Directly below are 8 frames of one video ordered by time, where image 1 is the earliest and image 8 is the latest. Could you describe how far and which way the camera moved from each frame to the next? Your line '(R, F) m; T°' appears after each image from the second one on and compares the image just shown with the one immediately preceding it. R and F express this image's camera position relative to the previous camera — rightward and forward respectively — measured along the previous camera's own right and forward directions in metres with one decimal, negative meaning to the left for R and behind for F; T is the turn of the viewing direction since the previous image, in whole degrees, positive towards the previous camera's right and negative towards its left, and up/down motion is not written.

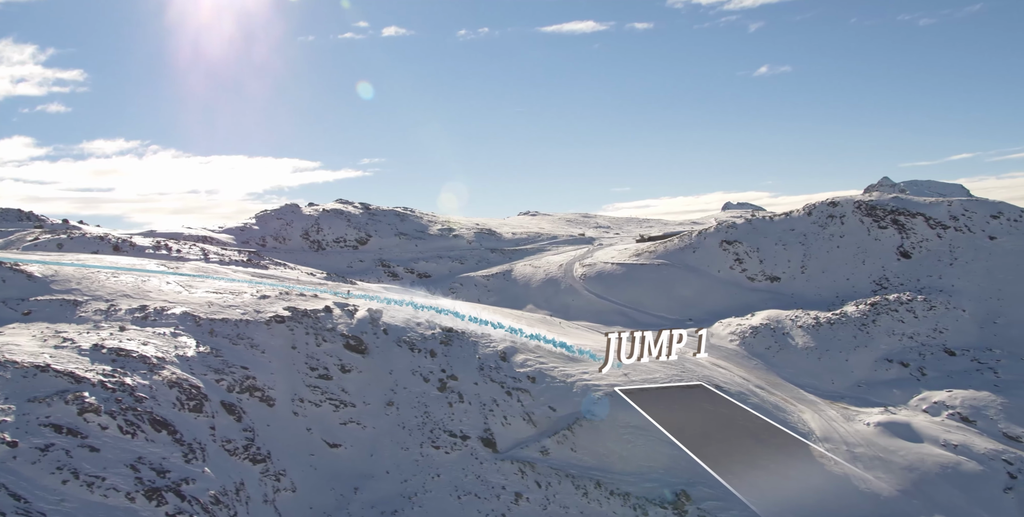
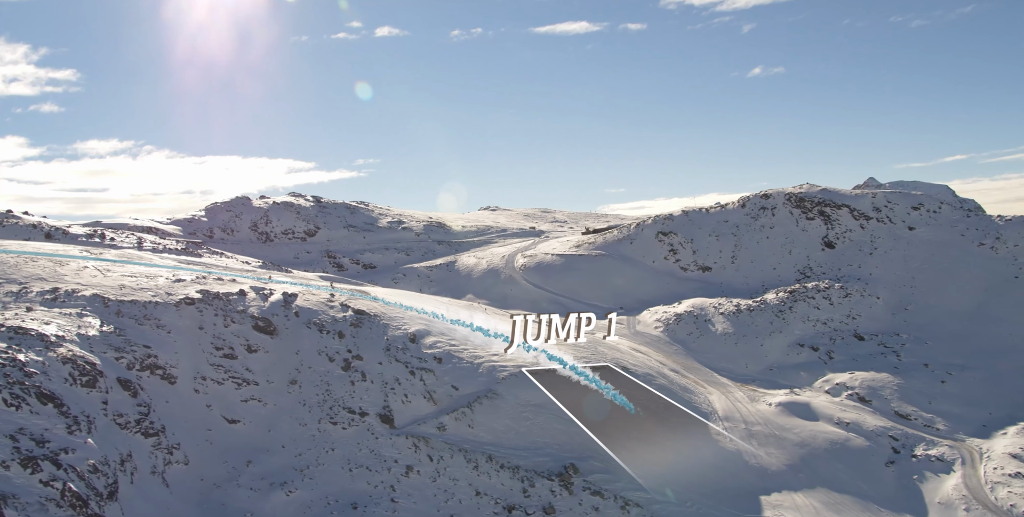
(+4.1, -1.1) m; +1°
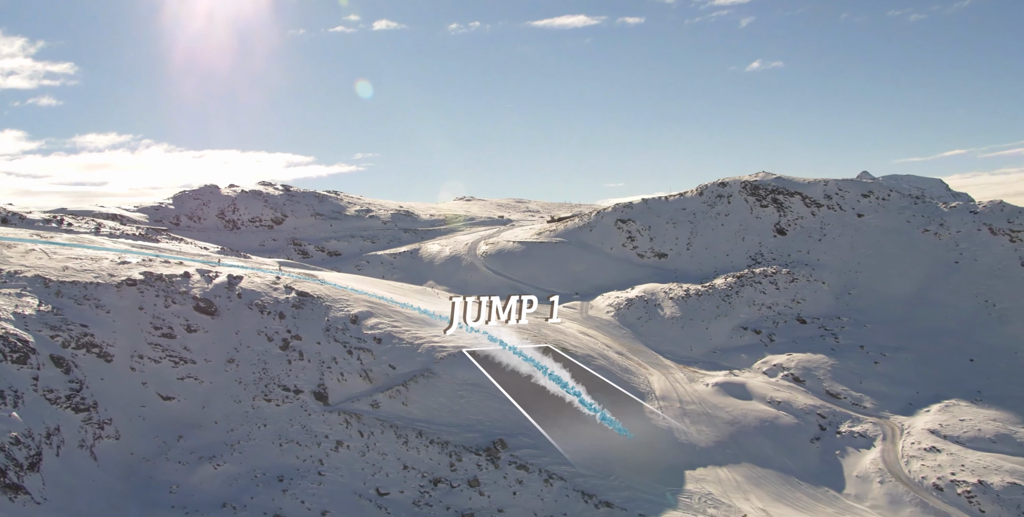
(+2.9, -0.8) m; +1°
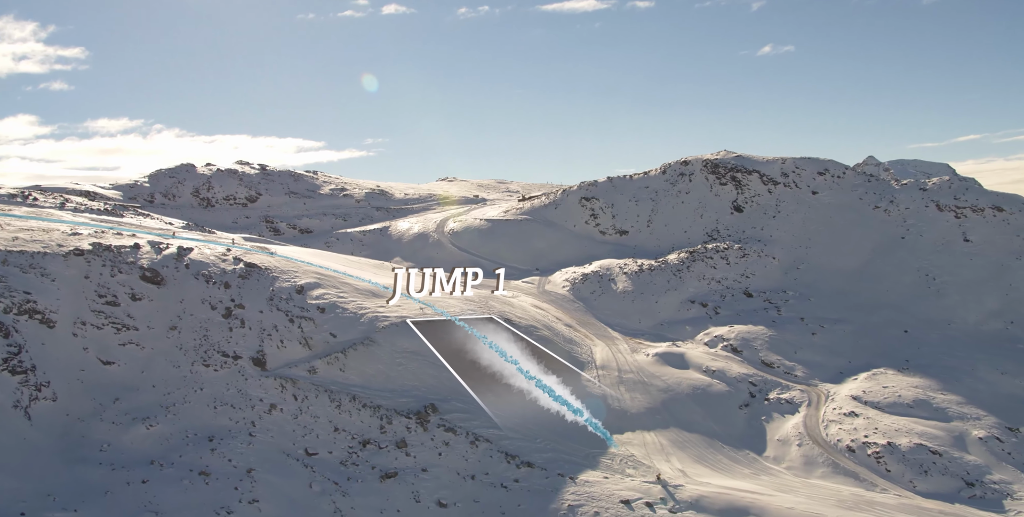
(+3.4, -1.0) m; 0°
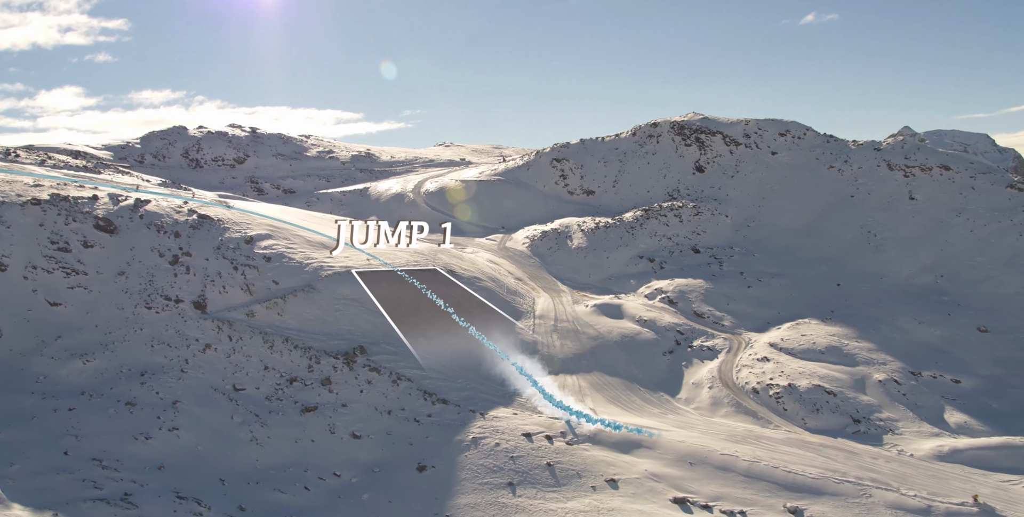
(+5.0, -1.6) m; -1°
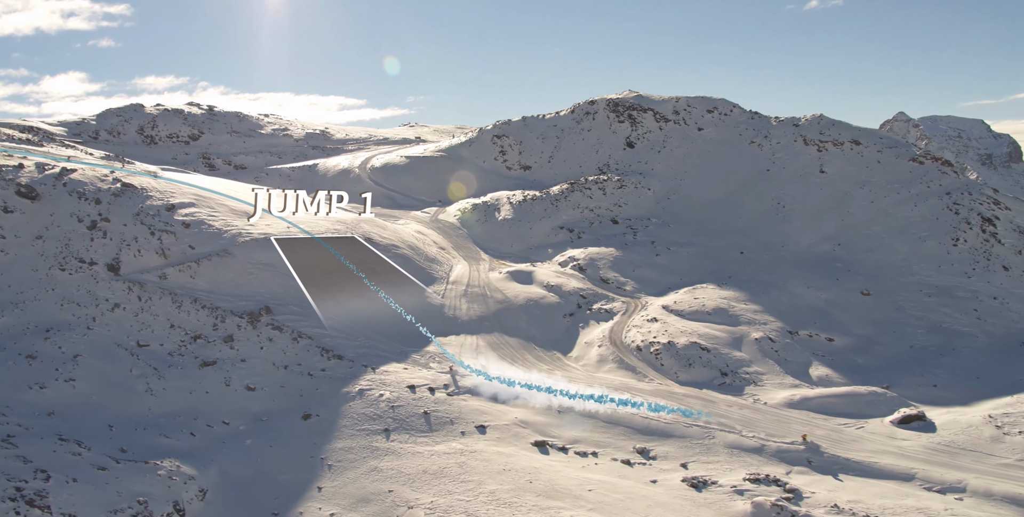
(+4.8, -1.8) m; +1°
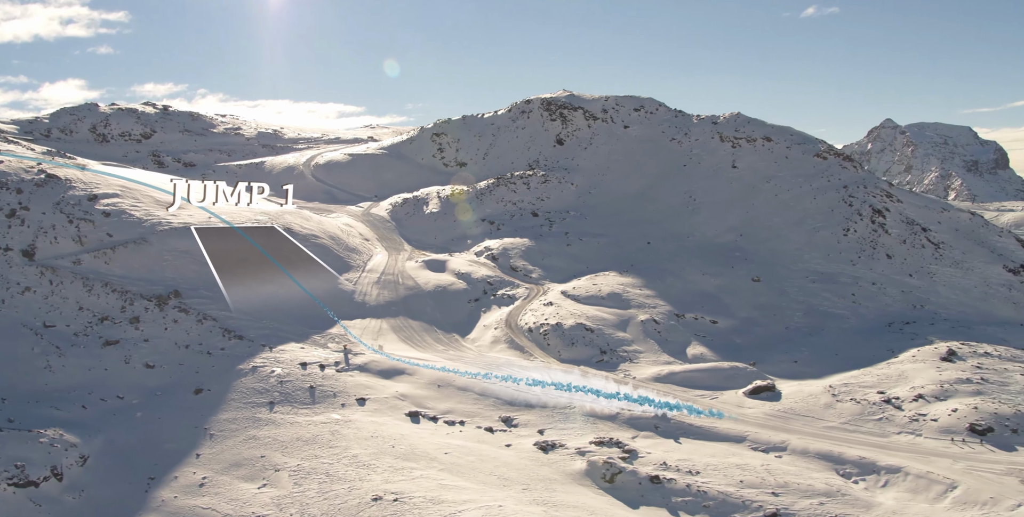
(+4.7, -1.9) m; +1°
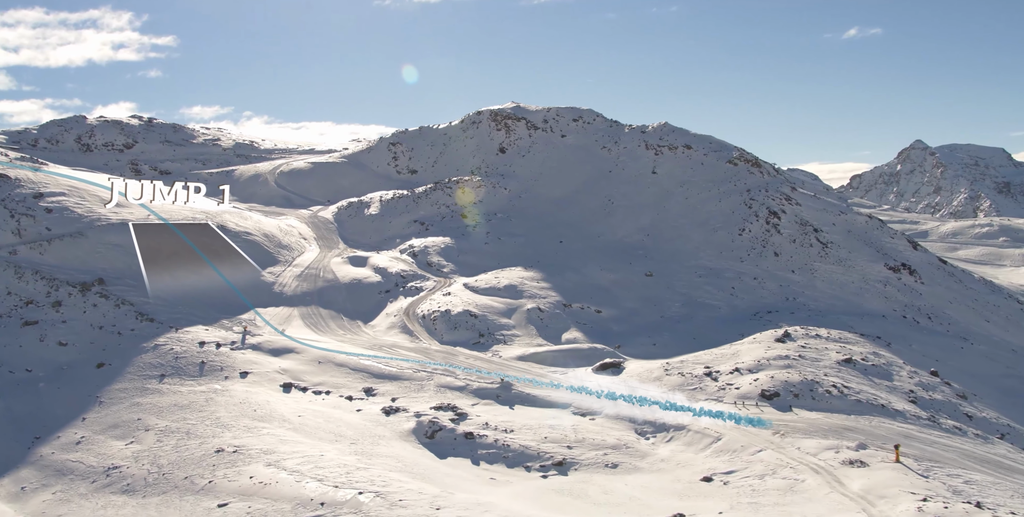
(+7.1, -2.9) m; -1°
